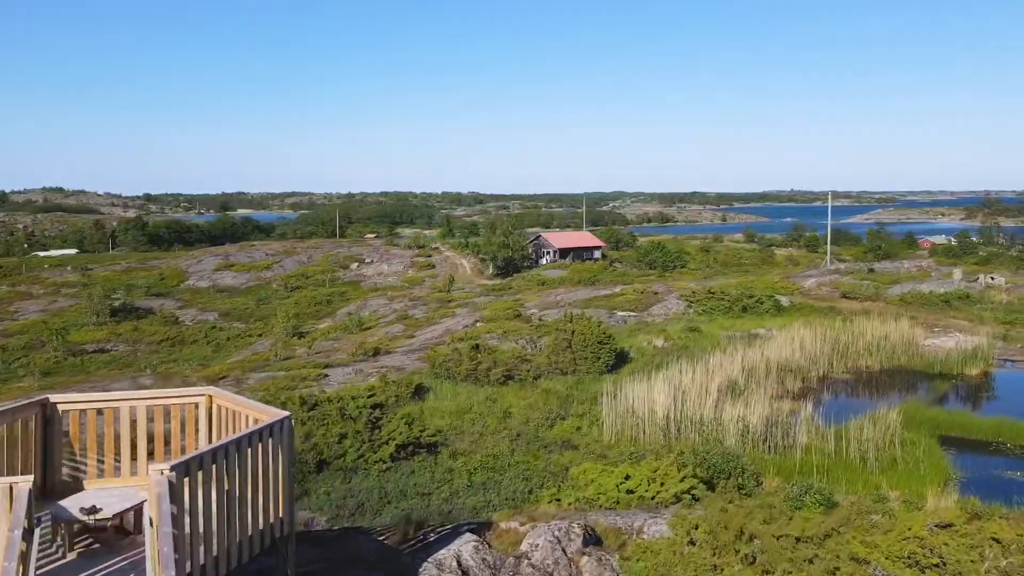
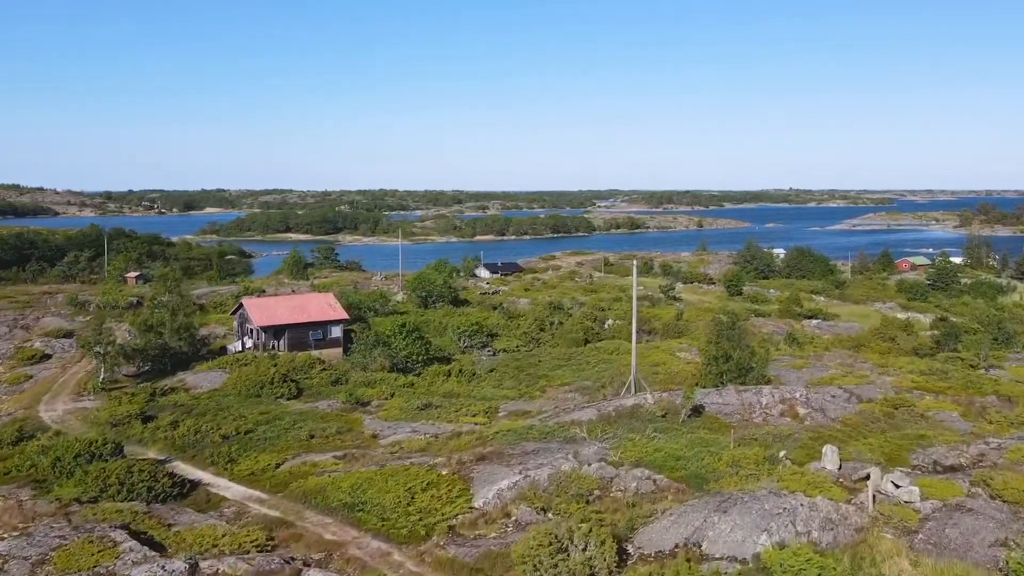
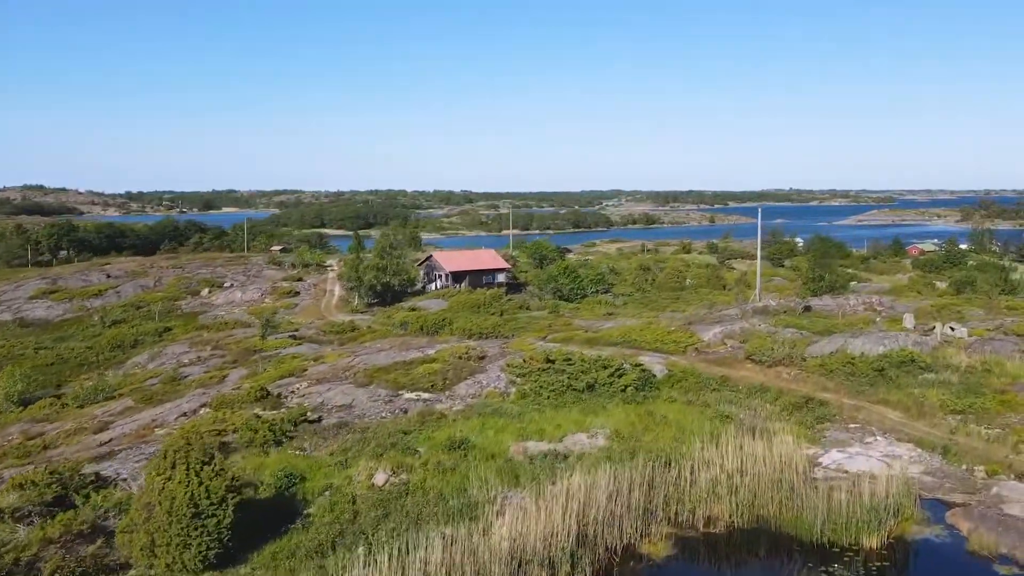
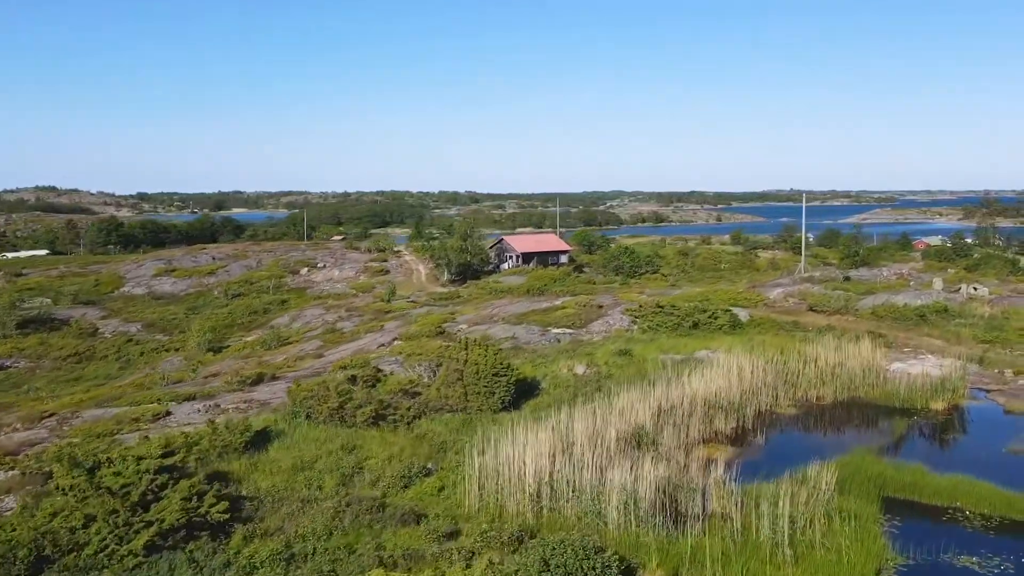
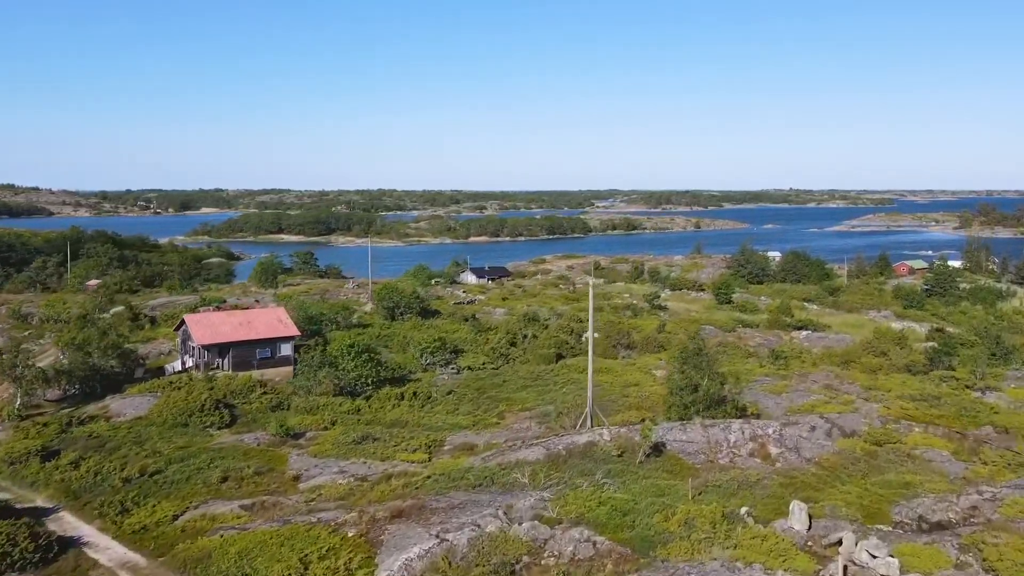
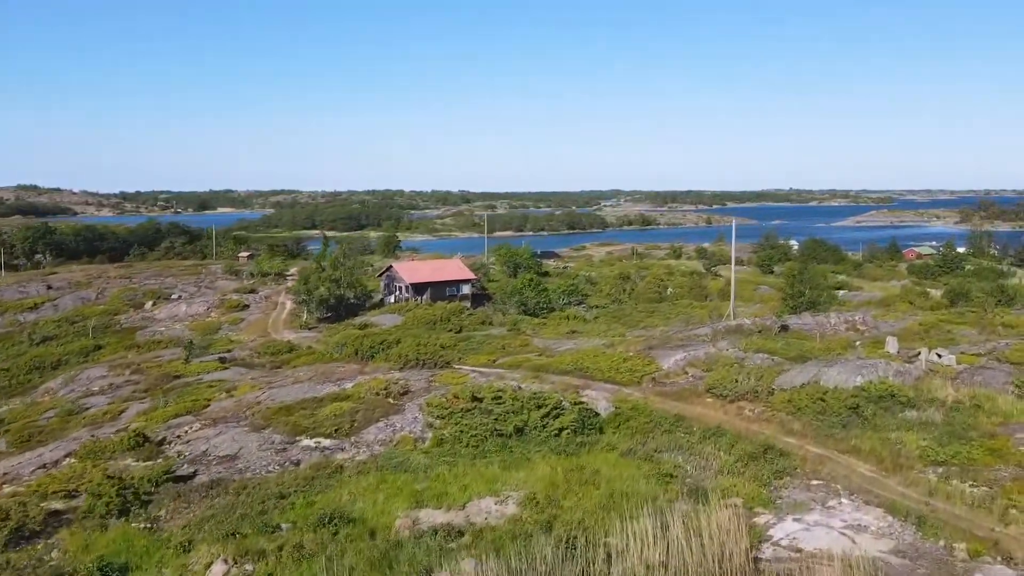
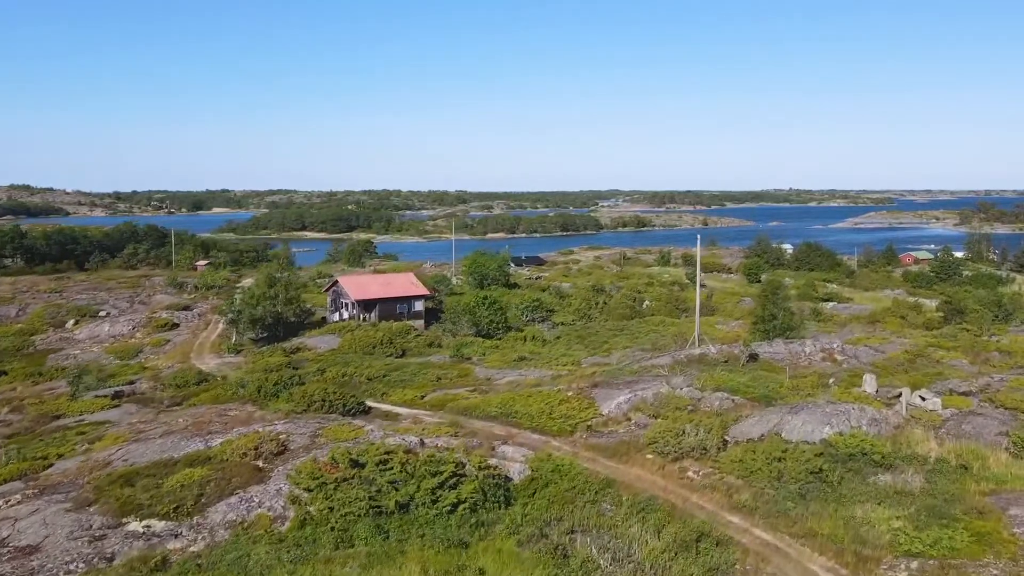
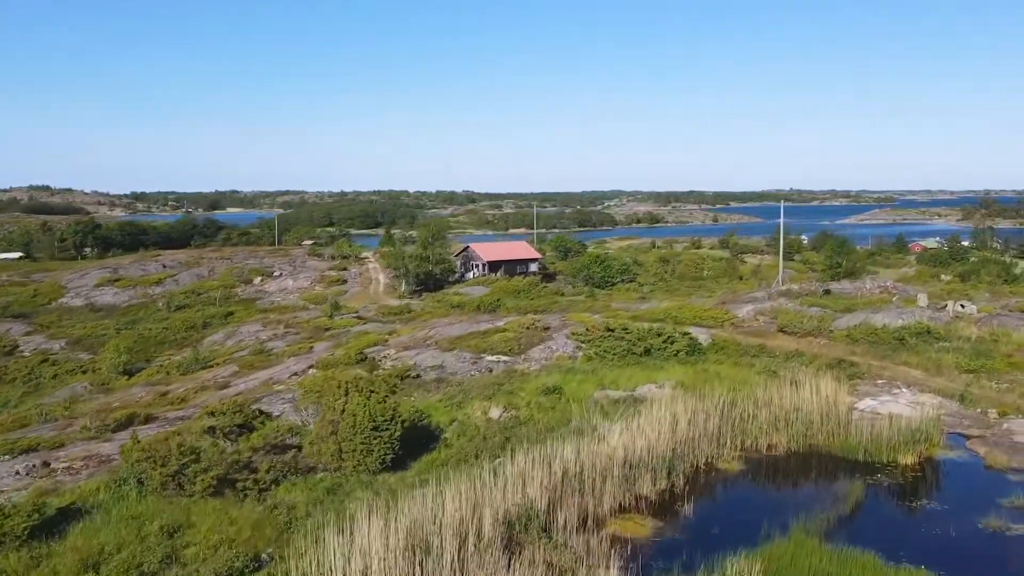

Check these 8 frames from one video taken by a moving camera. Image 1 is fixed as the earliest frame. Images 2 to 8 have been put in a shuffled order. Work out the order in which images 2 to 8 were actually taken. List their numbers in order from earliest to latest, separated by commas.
4, 8, 3, 6, 7, 2, 5
